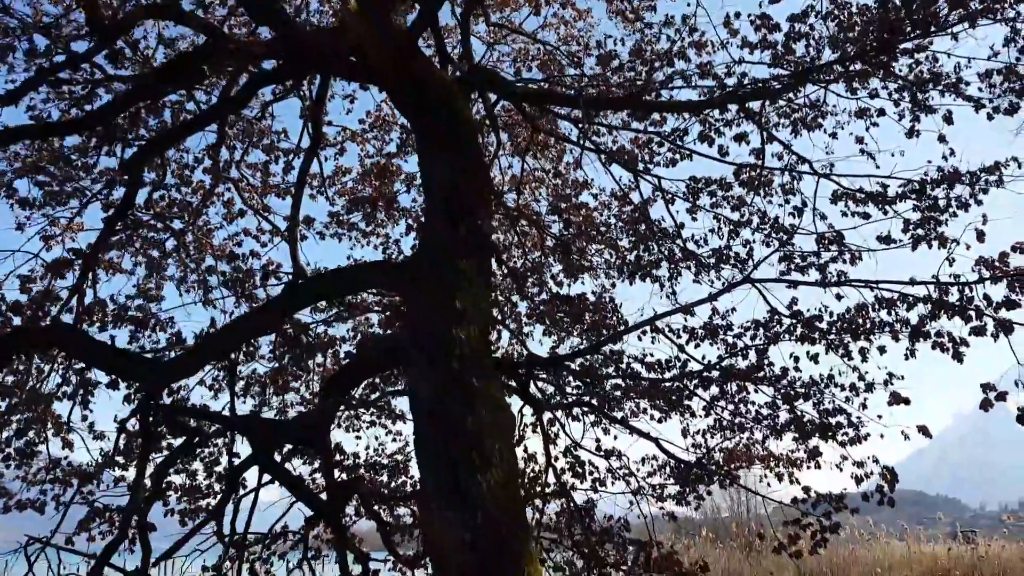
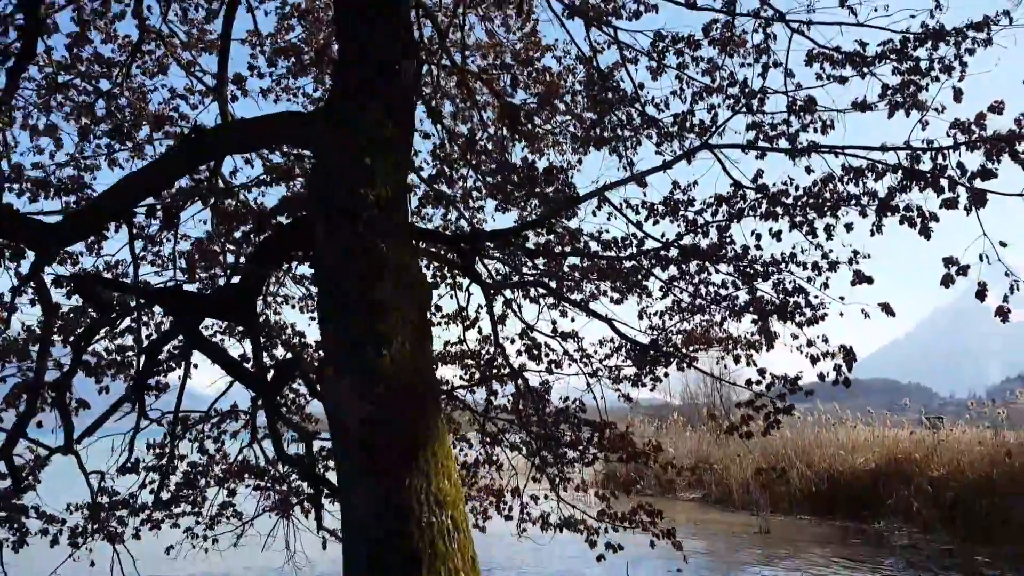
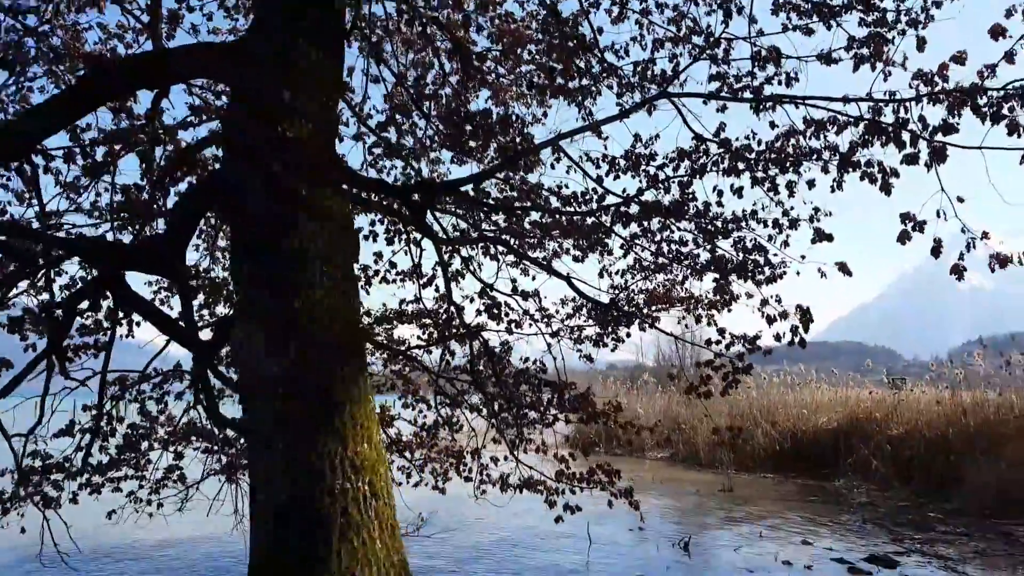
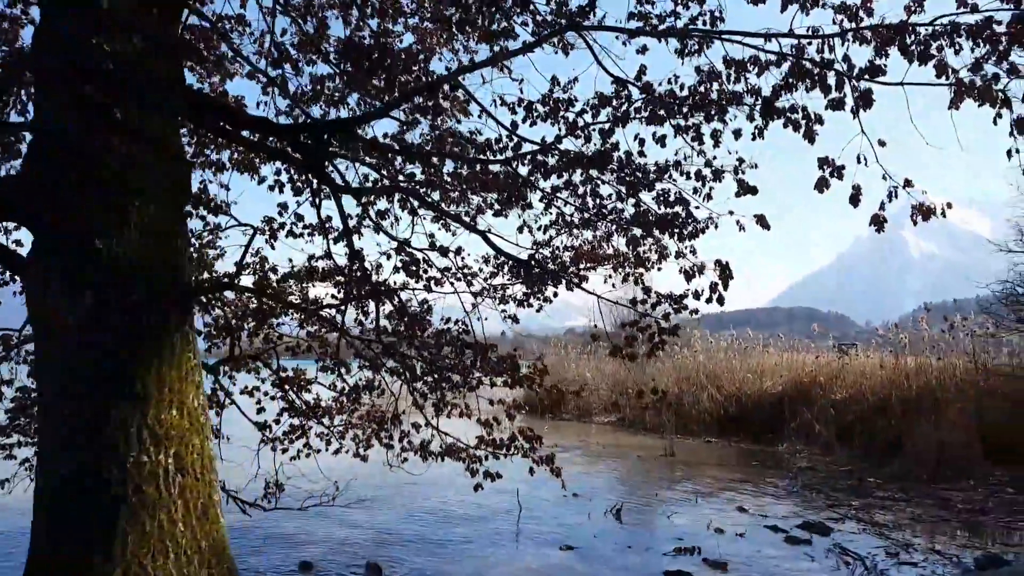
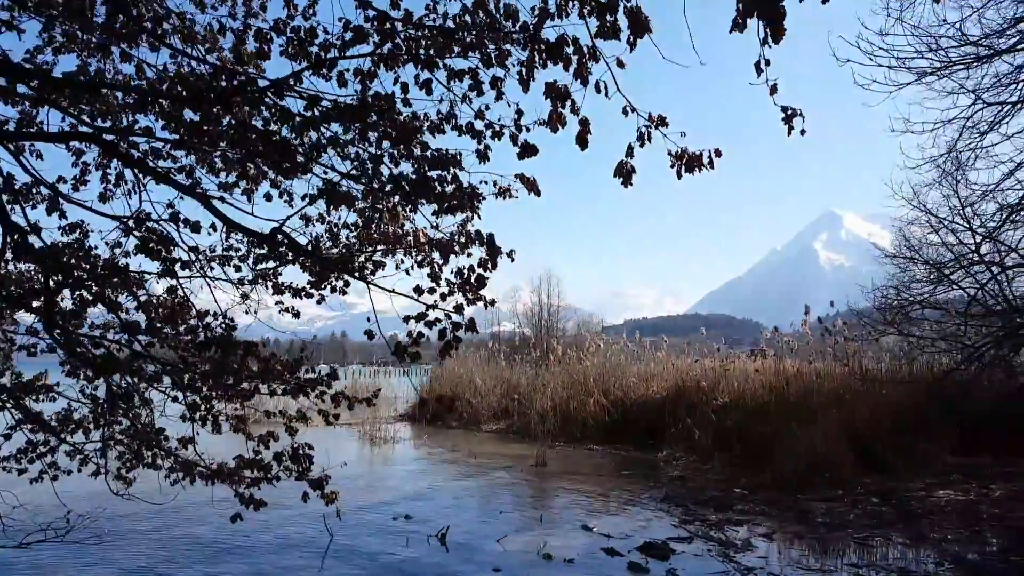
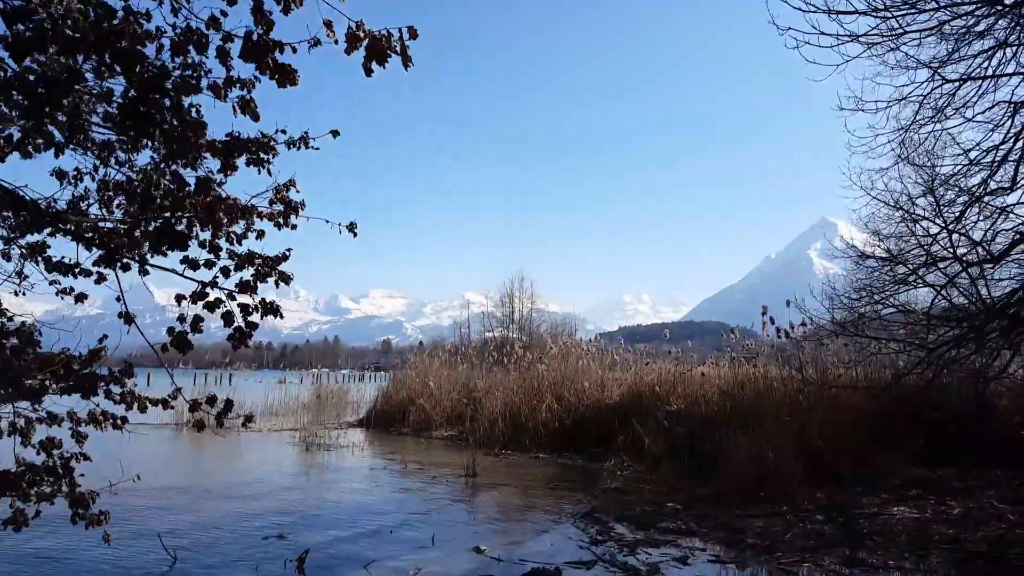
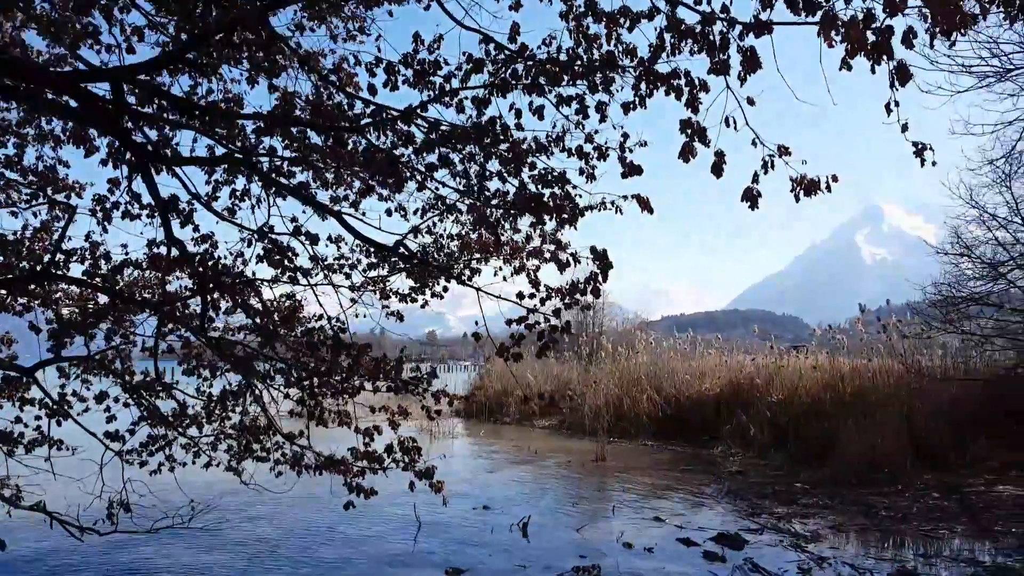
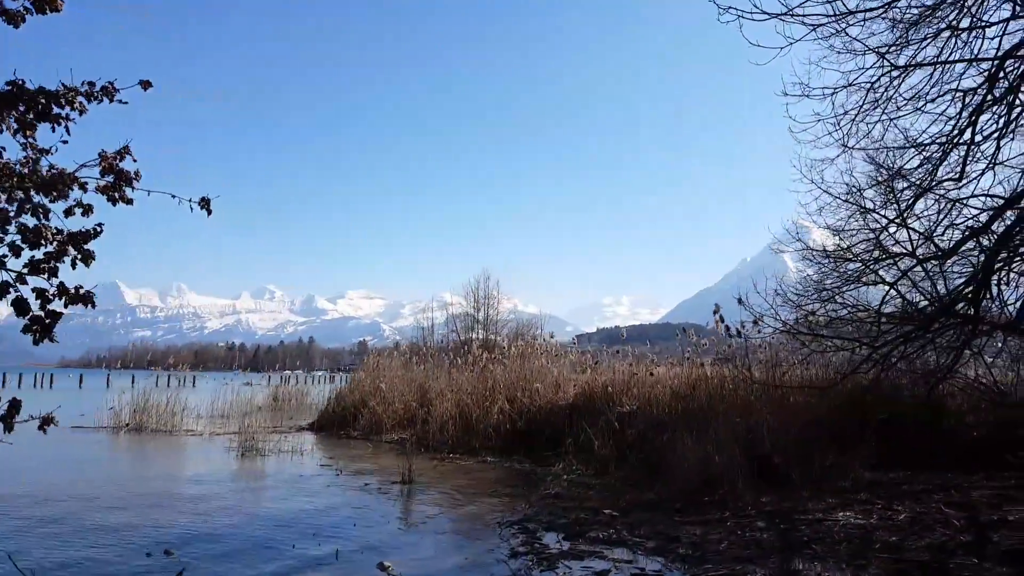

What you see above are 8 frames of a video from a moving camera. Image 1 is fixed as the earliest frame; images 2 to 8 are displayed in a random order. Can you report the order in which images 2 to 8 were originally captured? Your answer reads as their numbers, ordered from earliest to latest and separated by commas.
2, 3, 4, 7, 5, 6, 8
